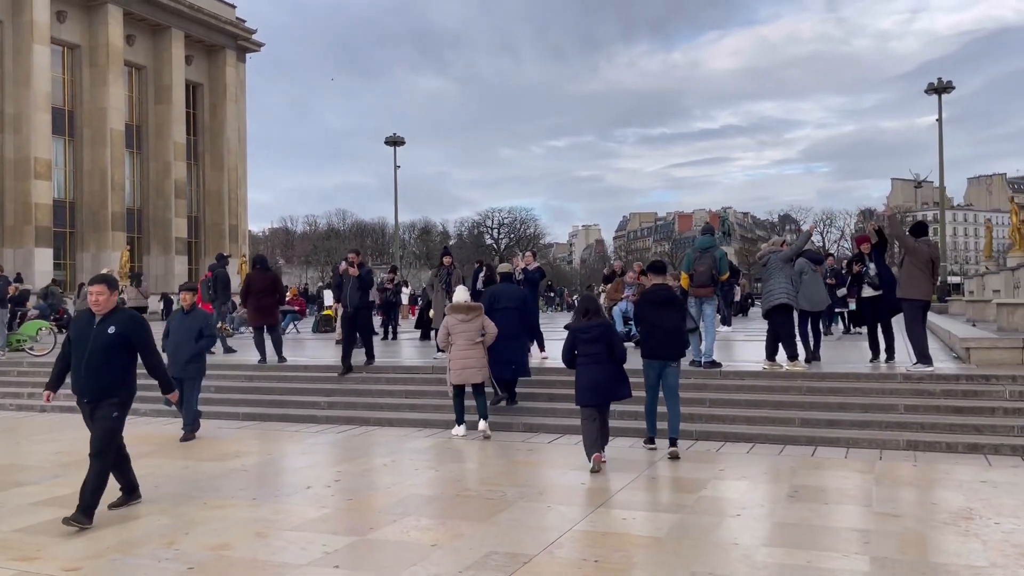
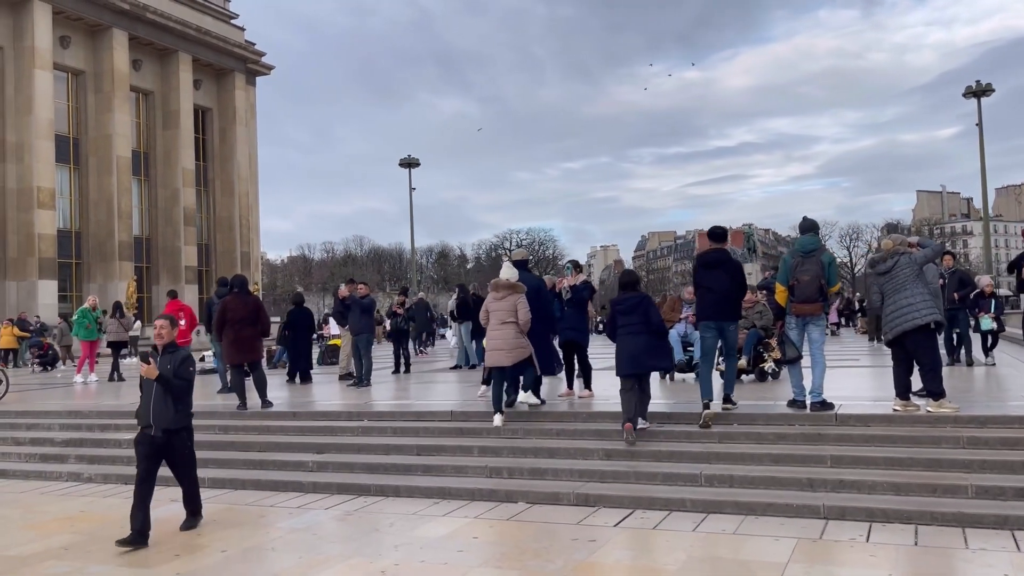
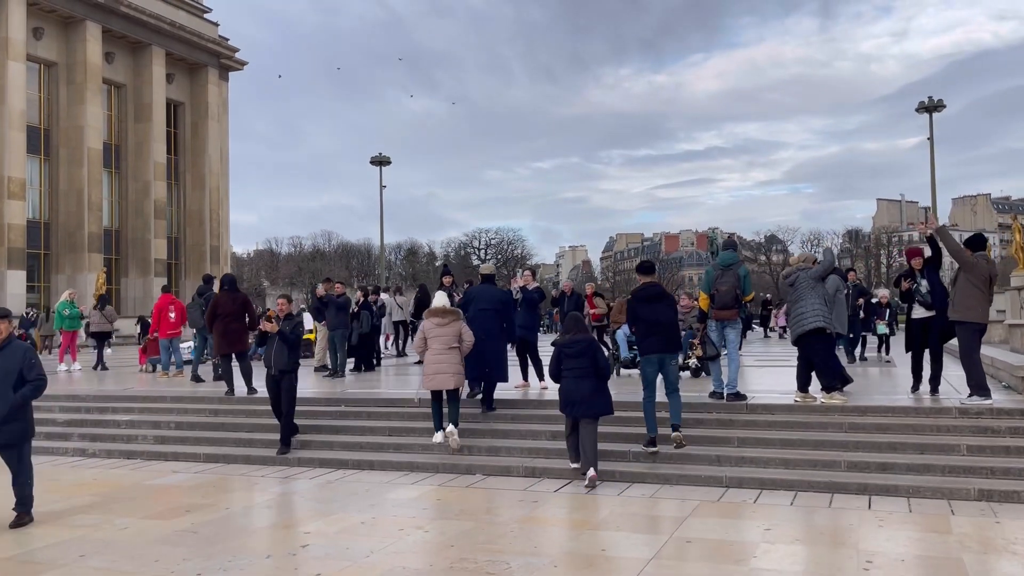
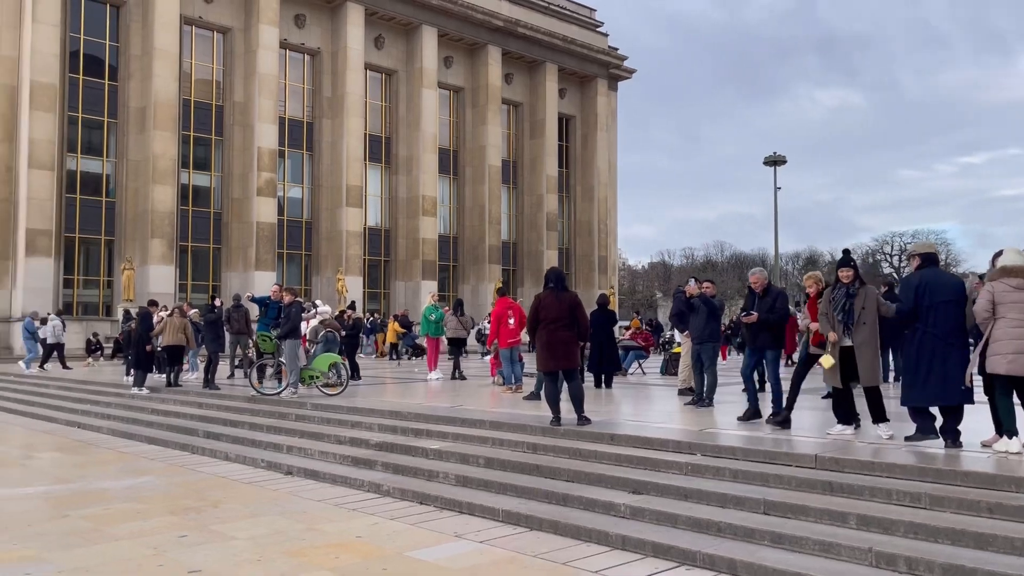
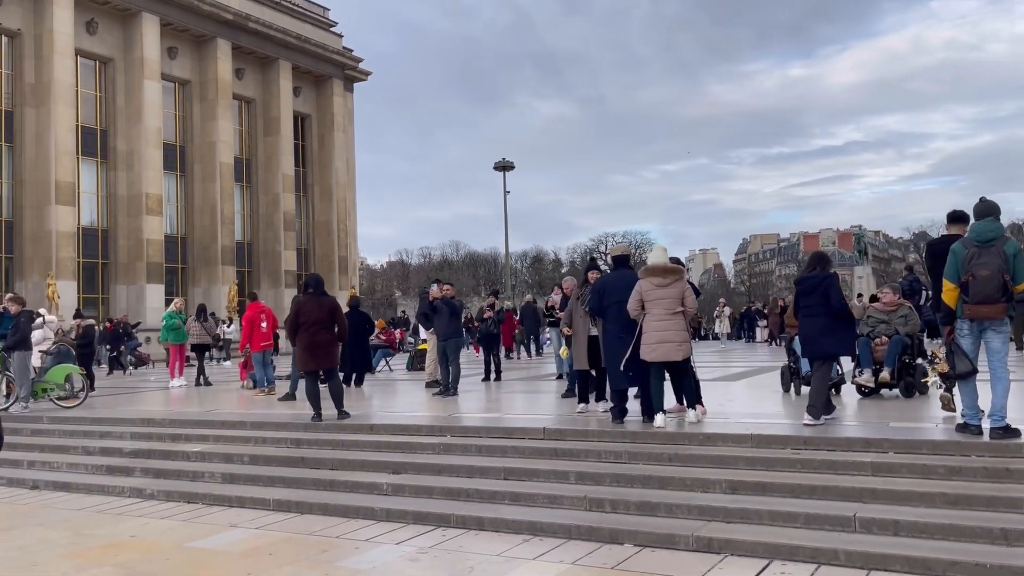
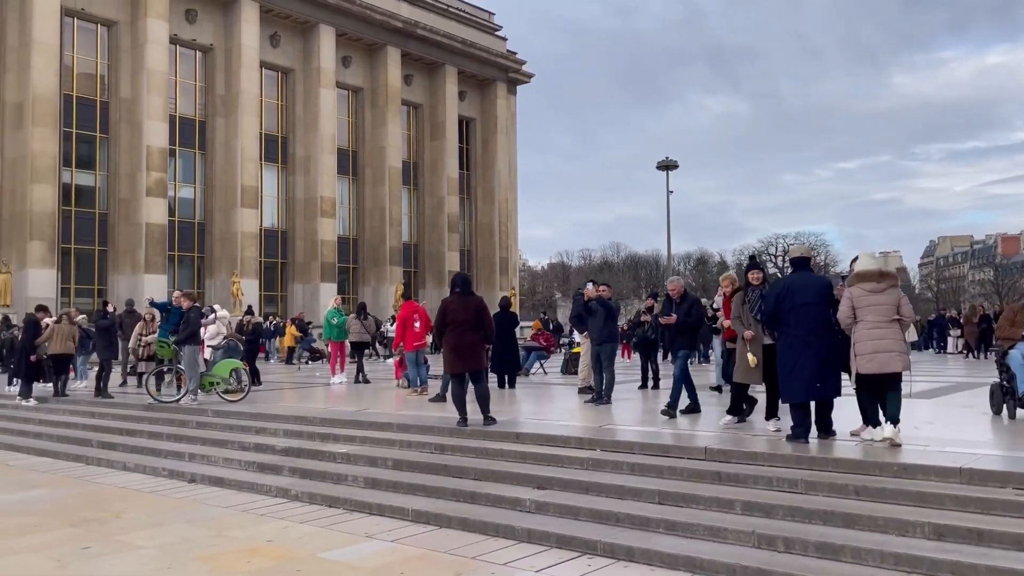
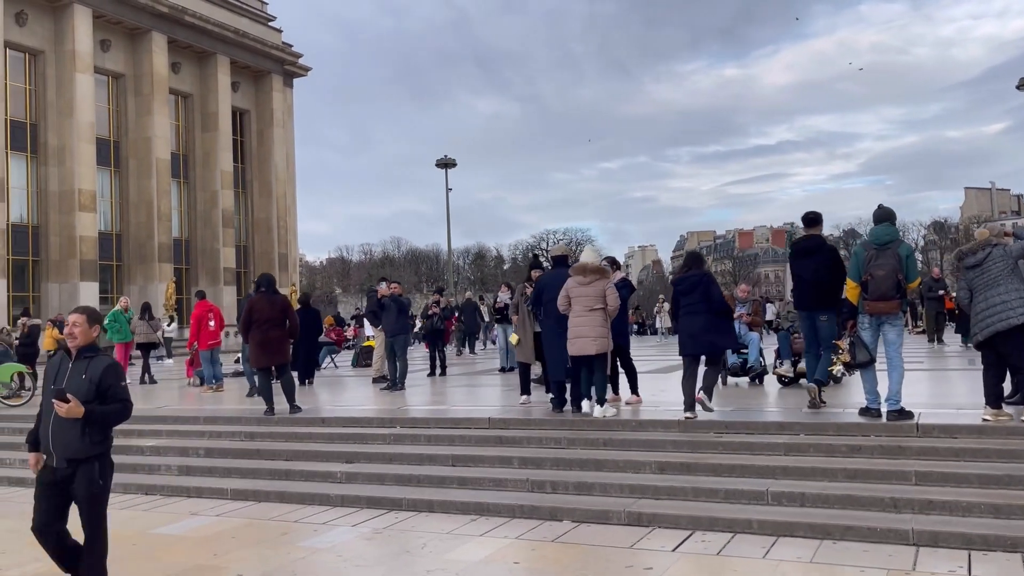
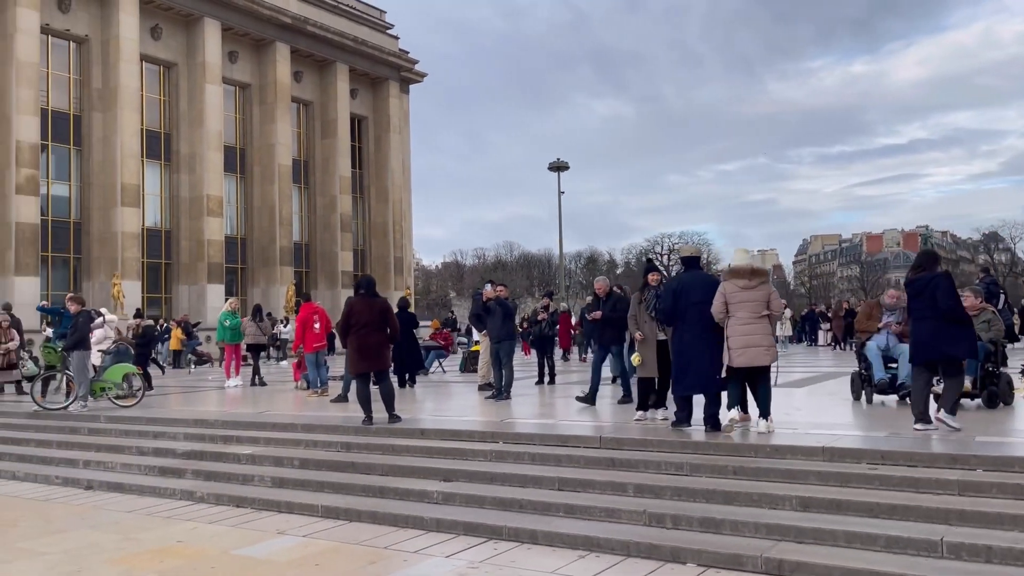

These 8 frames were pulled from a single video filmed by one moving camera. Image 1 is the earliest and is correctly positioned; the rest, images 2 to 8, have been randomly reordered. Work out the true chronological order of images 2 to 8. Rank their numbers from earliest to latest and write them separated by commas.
3, 2, 7, 5, 8, 6, 4
